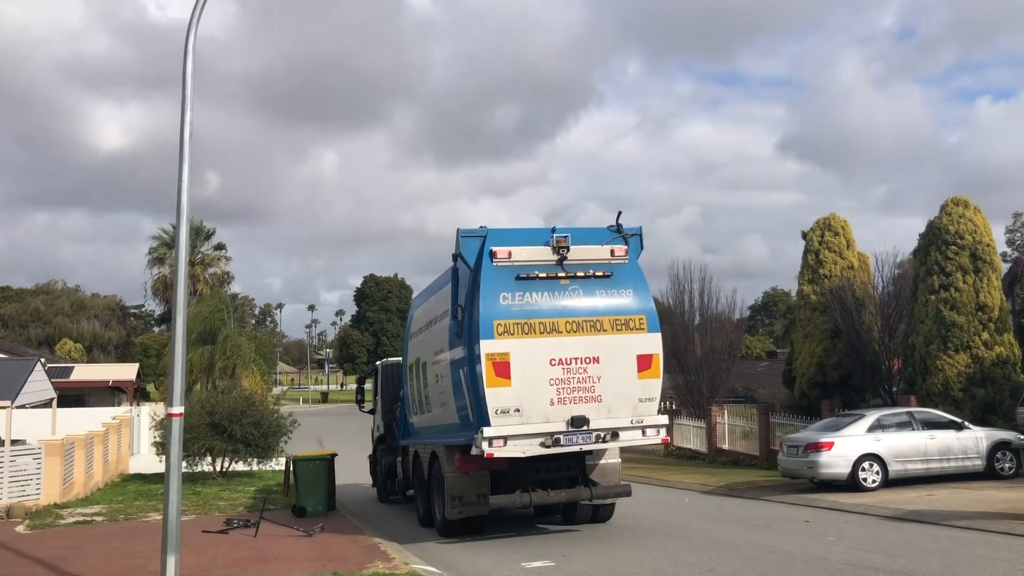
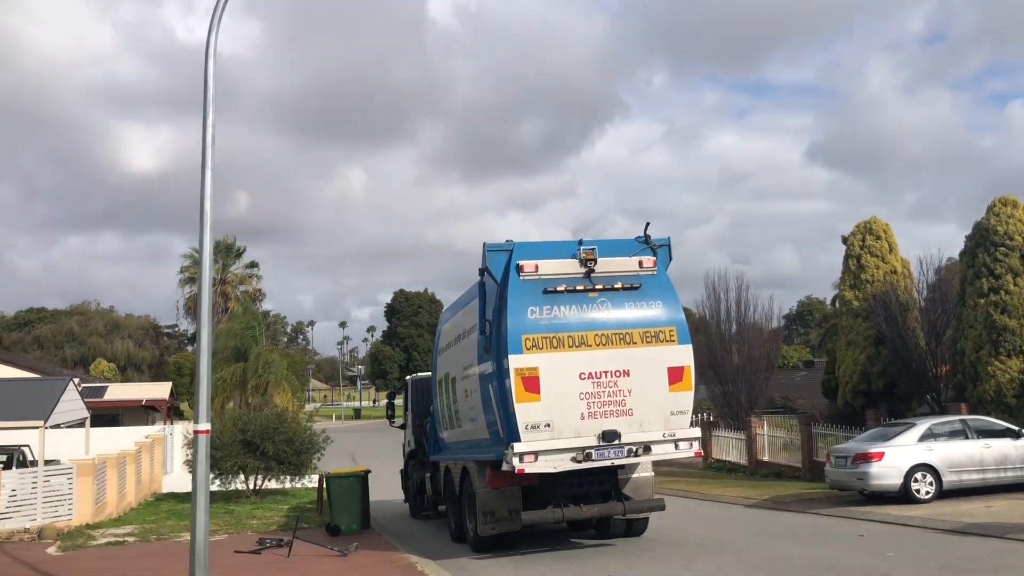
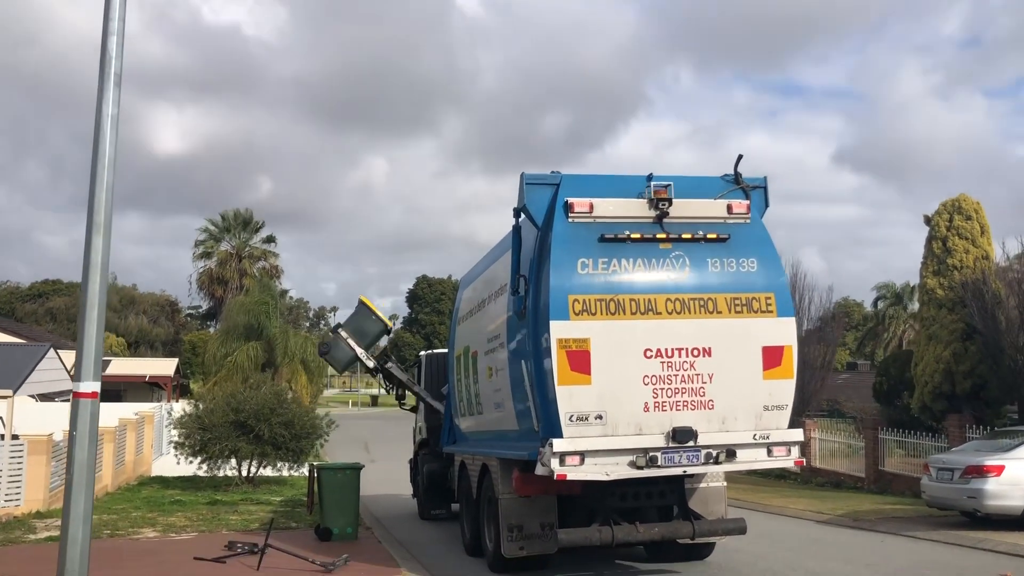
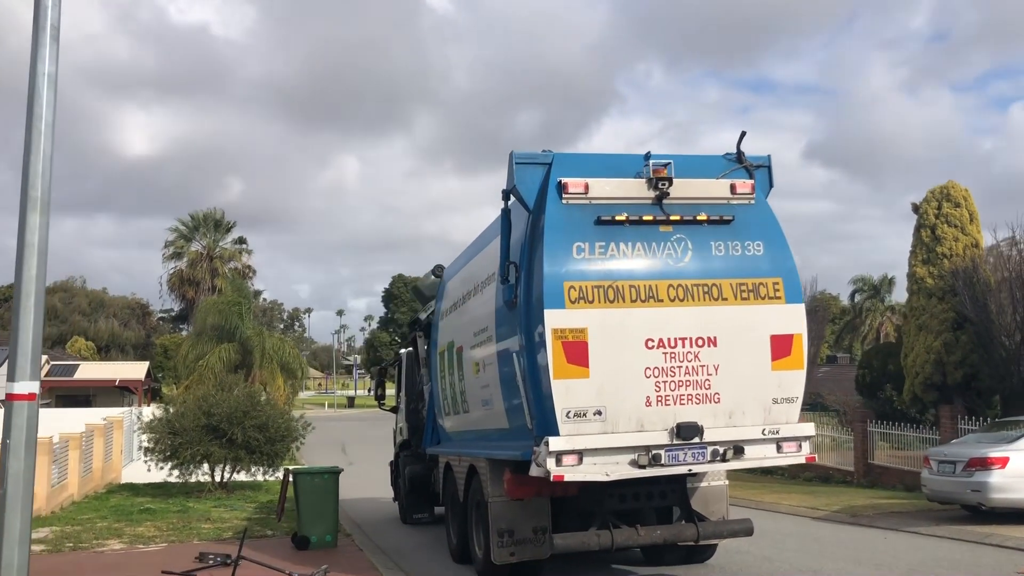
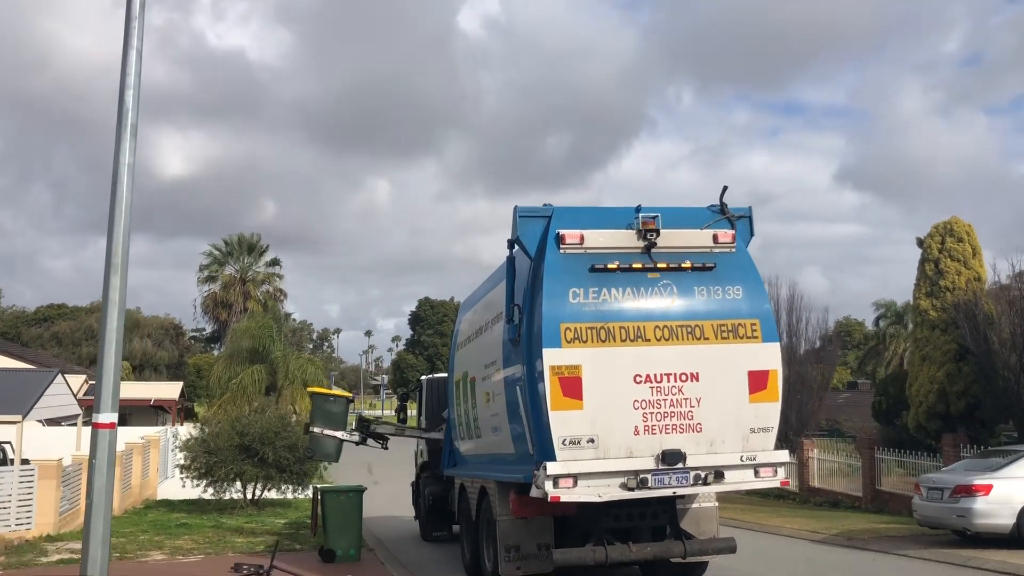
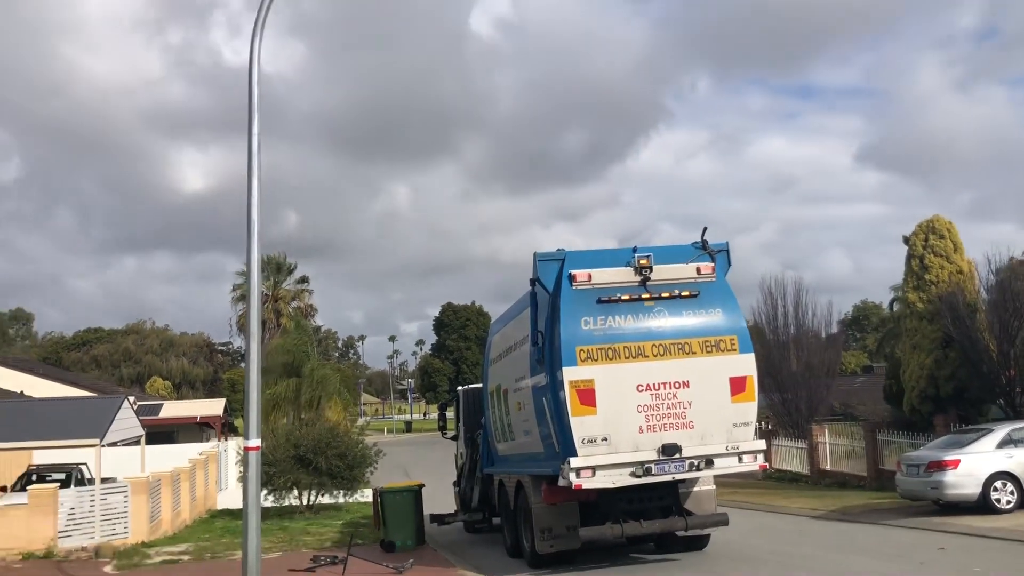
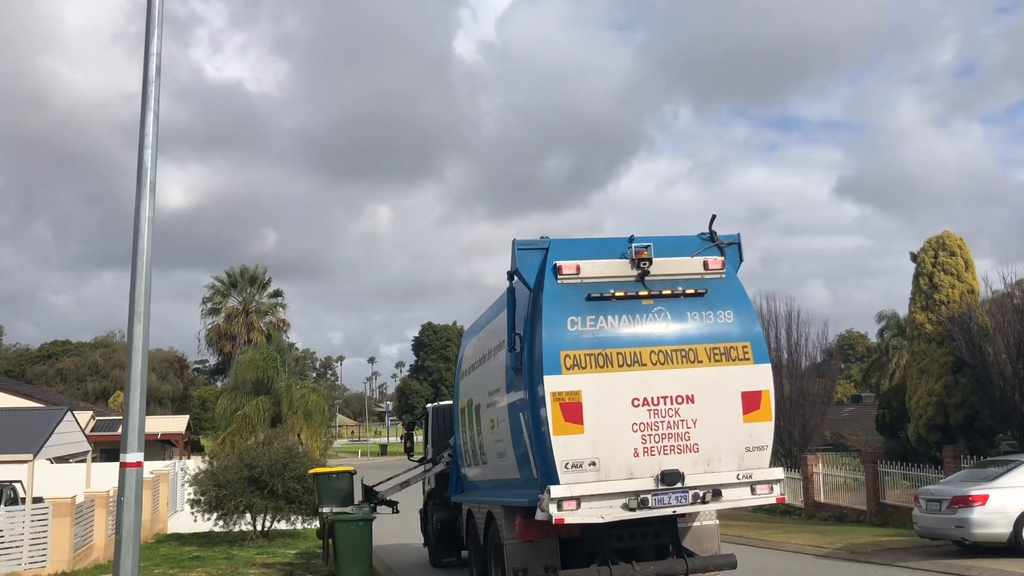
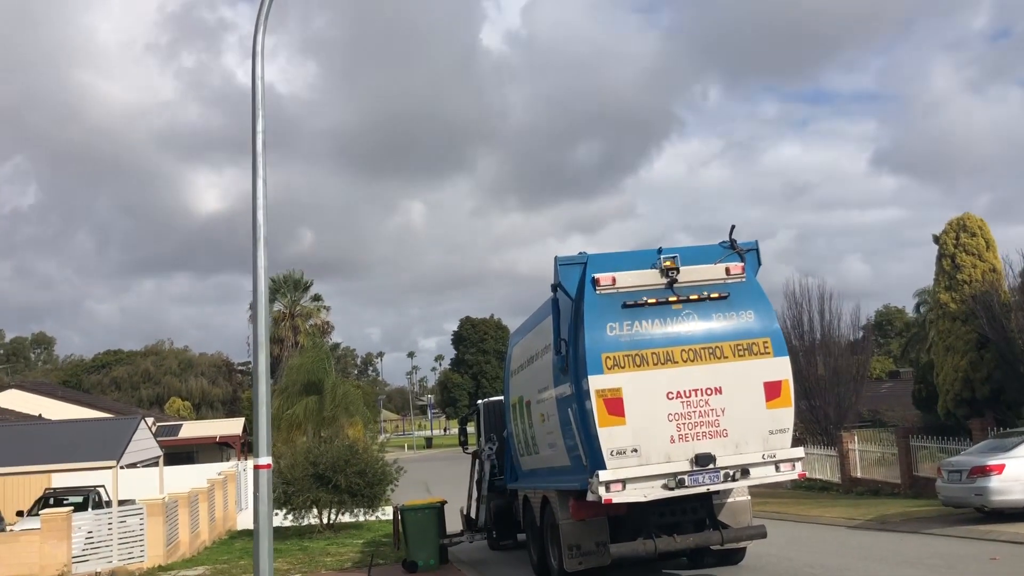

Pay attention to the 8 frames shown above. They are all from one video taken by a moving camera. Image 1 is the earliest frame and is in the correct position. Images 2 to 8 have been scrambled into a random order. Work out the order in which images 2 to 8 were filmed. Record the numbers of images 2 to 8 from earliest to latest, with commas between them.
2, 6, 8, 7, 5, 3, 4
